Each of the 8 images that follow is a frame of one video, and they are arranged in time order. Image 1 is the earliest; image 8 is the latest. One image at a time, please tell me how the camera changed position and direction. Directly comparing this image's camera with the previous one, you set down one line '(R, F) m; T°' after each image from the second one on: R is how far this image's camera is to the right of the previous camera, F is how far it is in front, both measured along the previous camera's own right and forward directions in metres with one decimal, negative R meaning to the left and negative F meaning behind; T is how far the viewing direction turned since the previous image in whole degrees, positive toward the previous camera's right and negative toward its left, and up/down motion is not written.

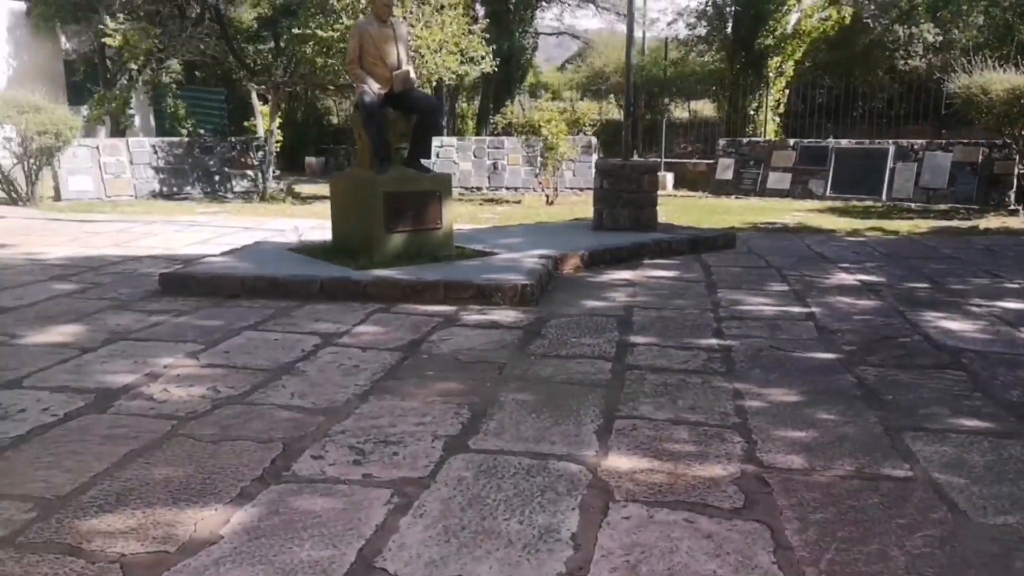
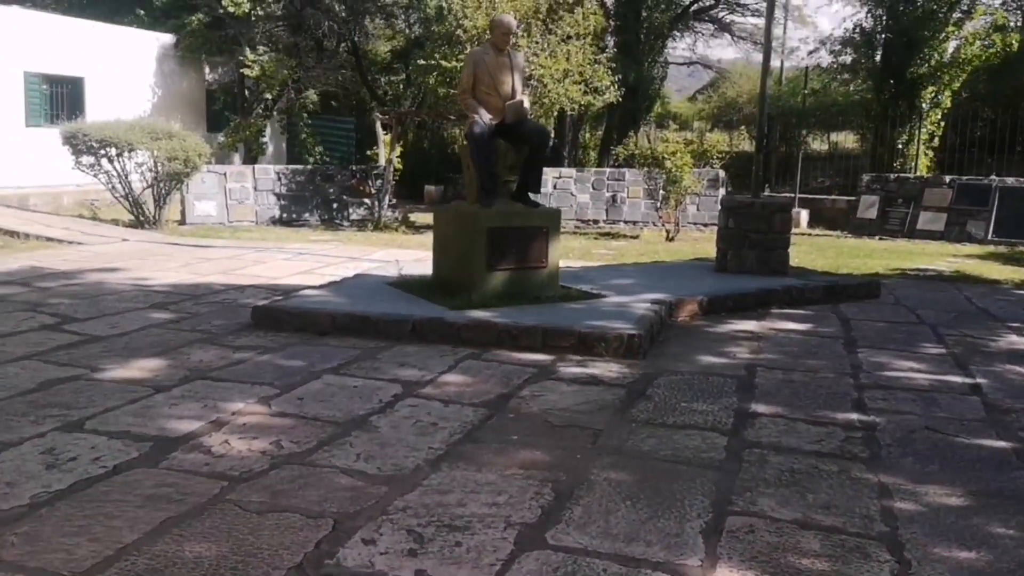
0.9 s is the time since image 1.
(+0.1, +0.5) m; -8°
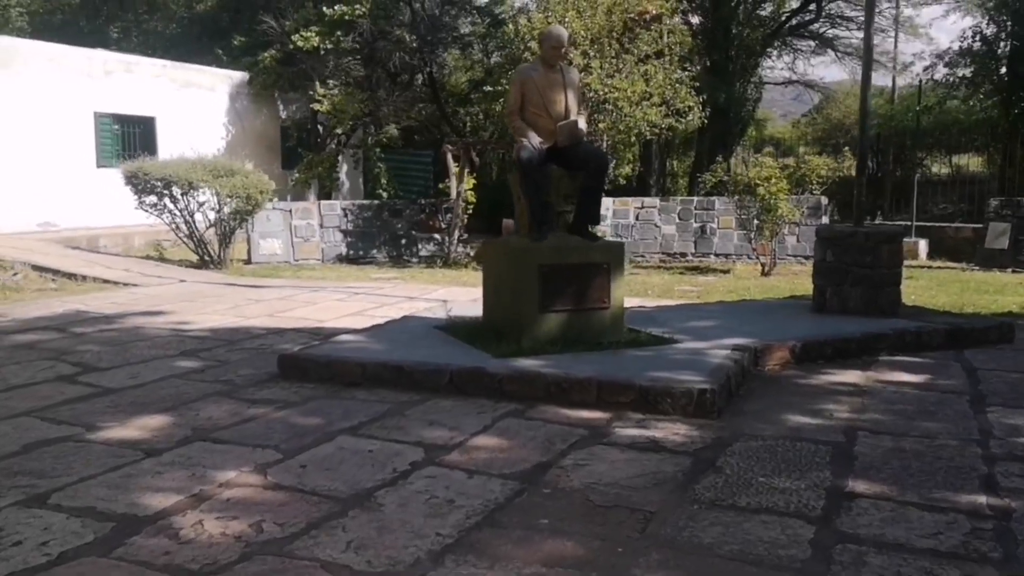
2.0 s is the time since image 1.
(+0.2, +0.6) m; -6°
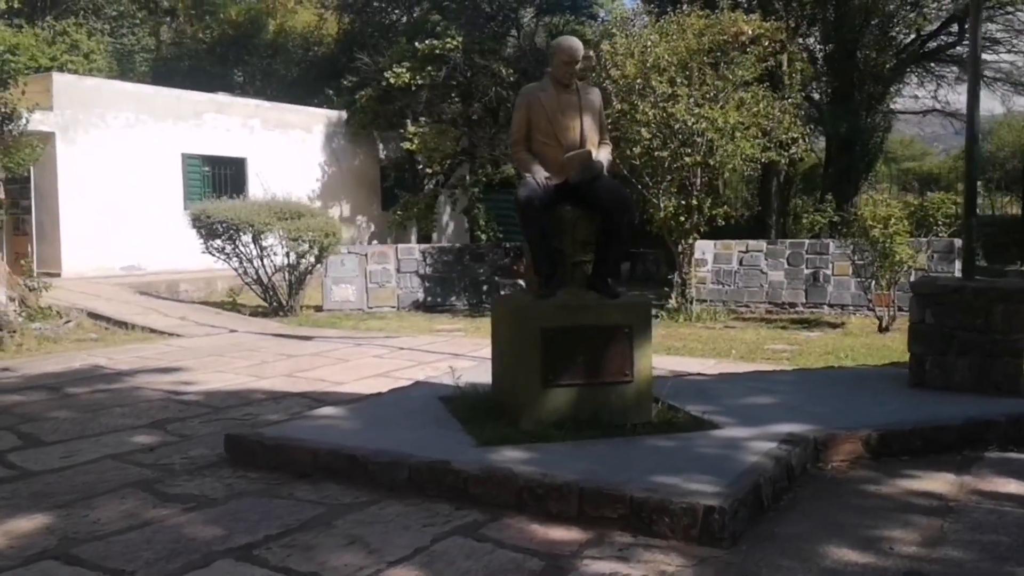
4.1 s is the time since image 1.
(+0.8, +1.0) m; -10°
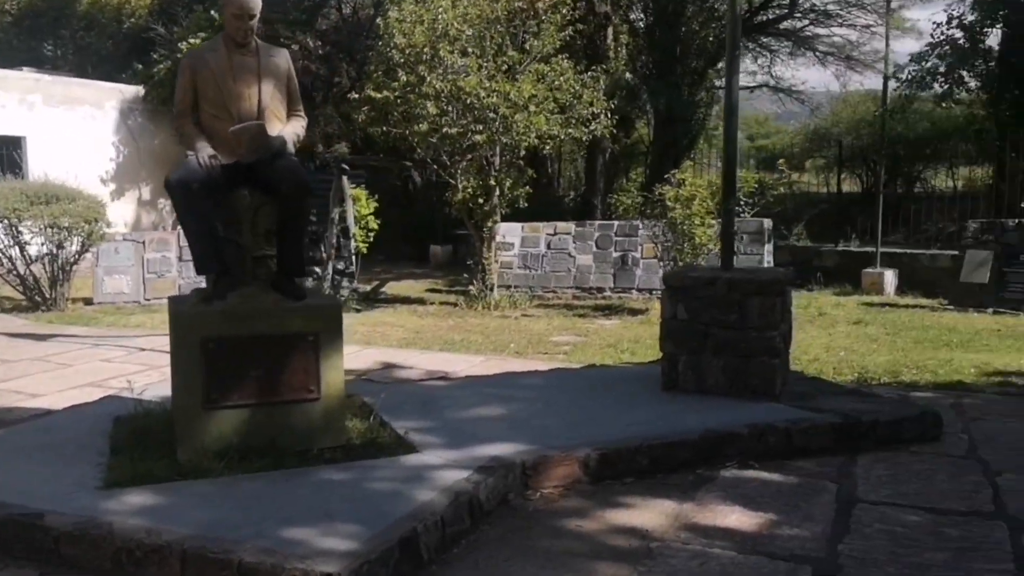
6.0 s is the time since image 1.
(+0.9, +0.6) m; +7°
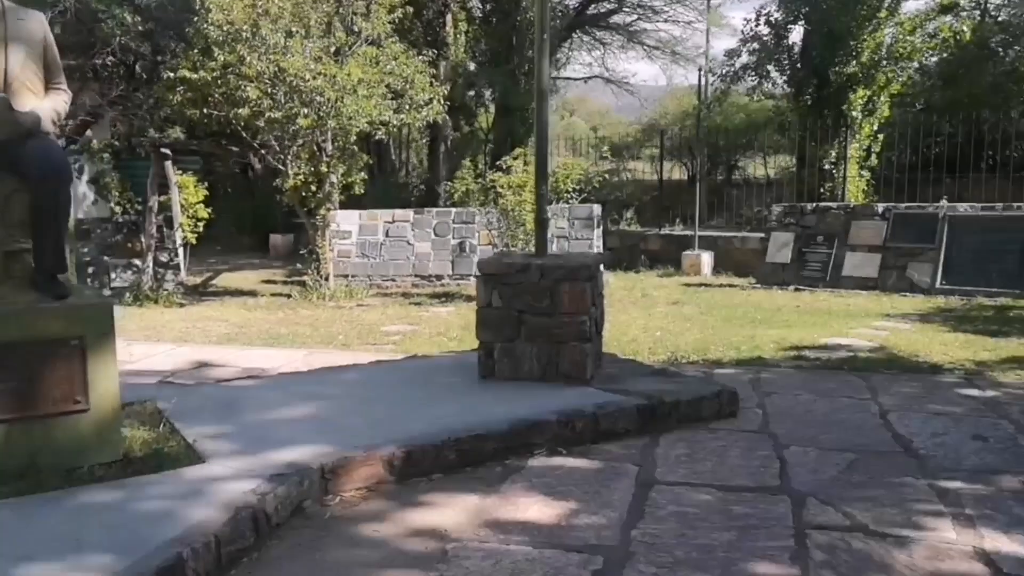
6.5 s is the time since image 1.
(+0.2, +0.1) m; +9°
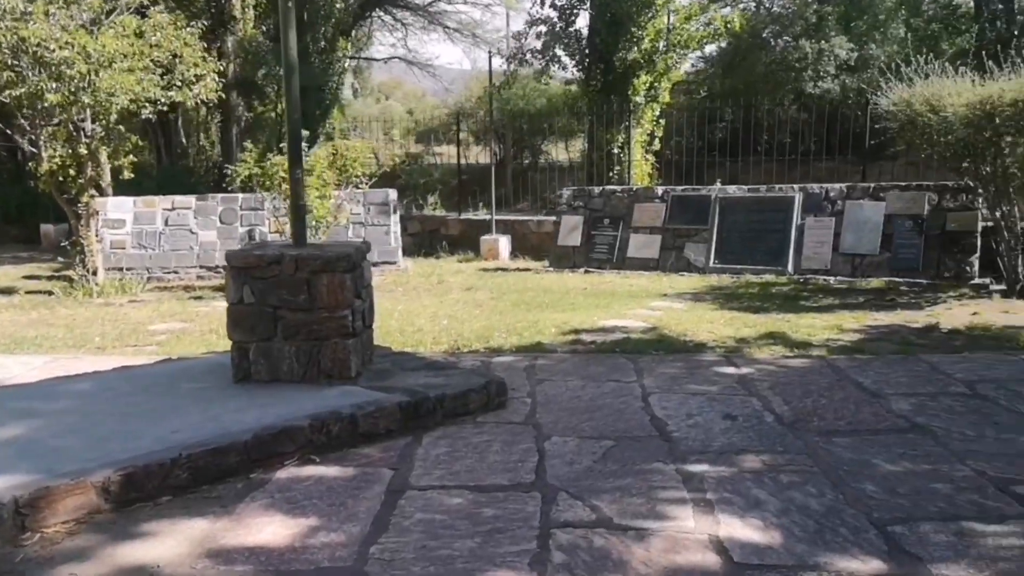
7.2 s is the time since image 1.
(+0.3, +0.2) m; +12°
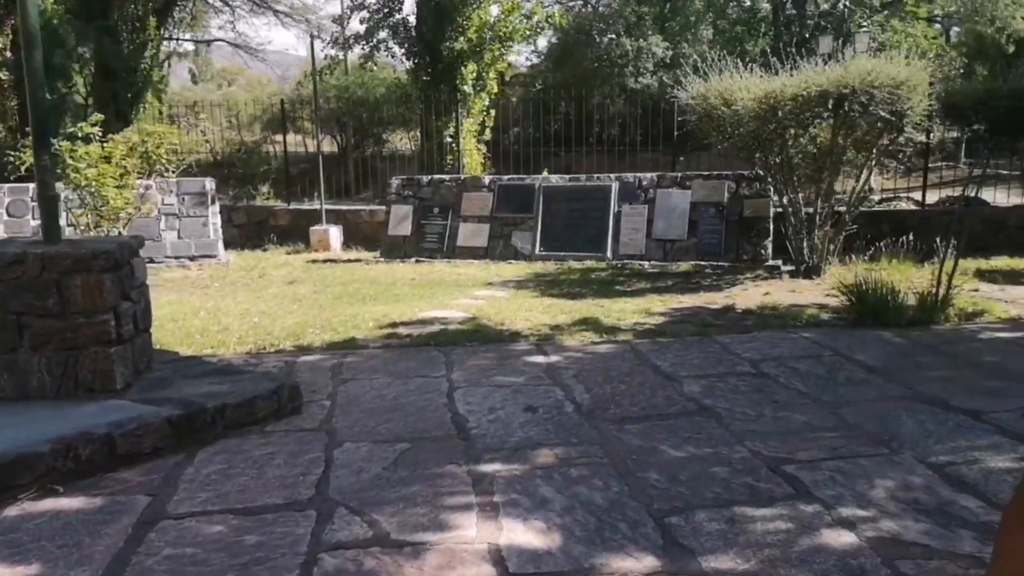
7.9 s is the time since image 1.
(+0.3, +0.2) m; +9°
